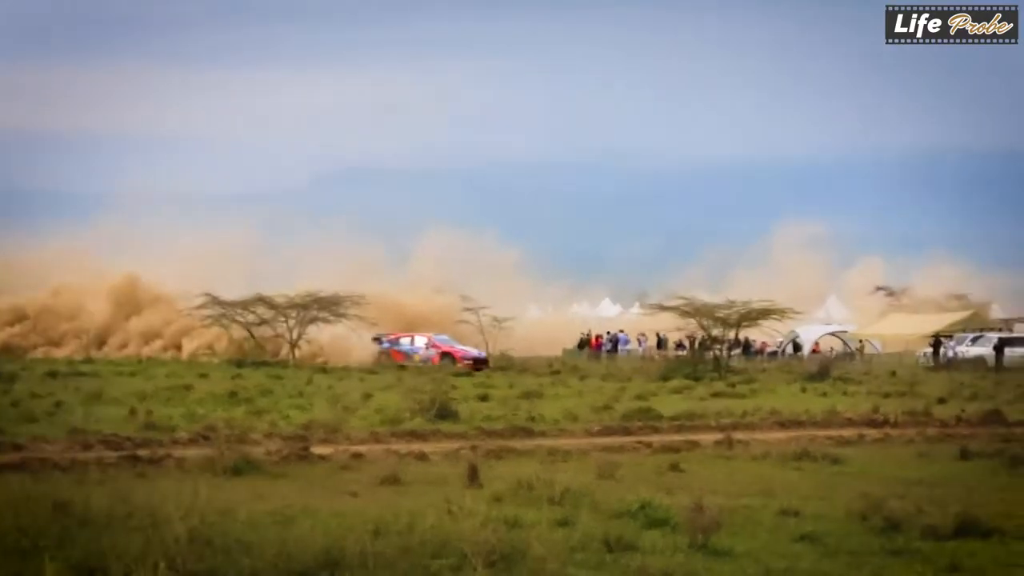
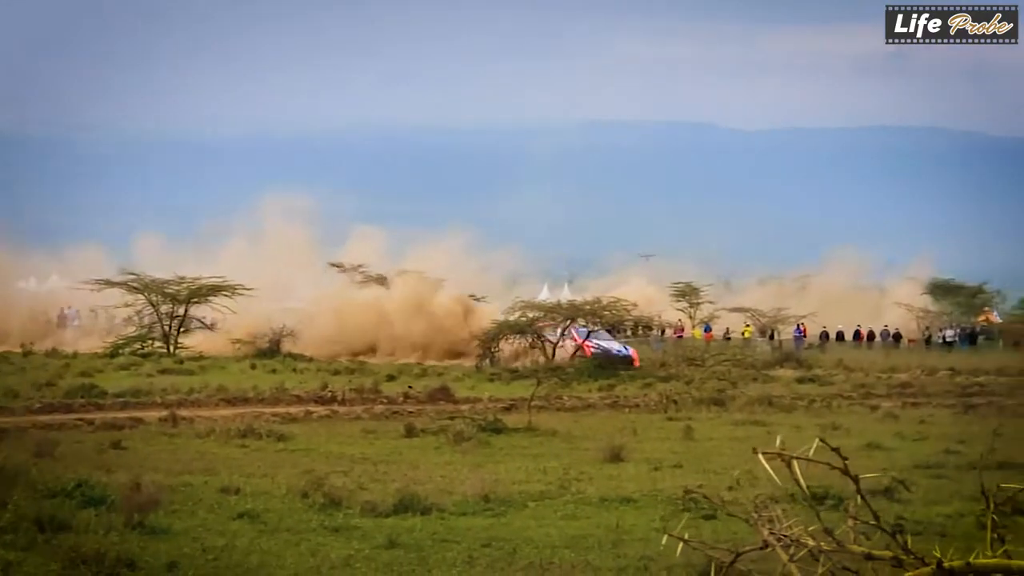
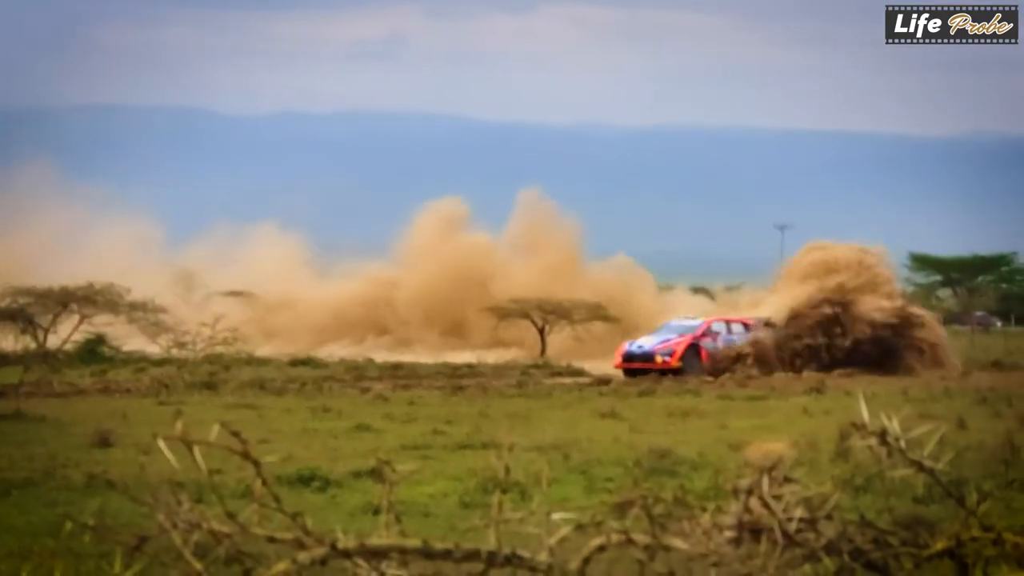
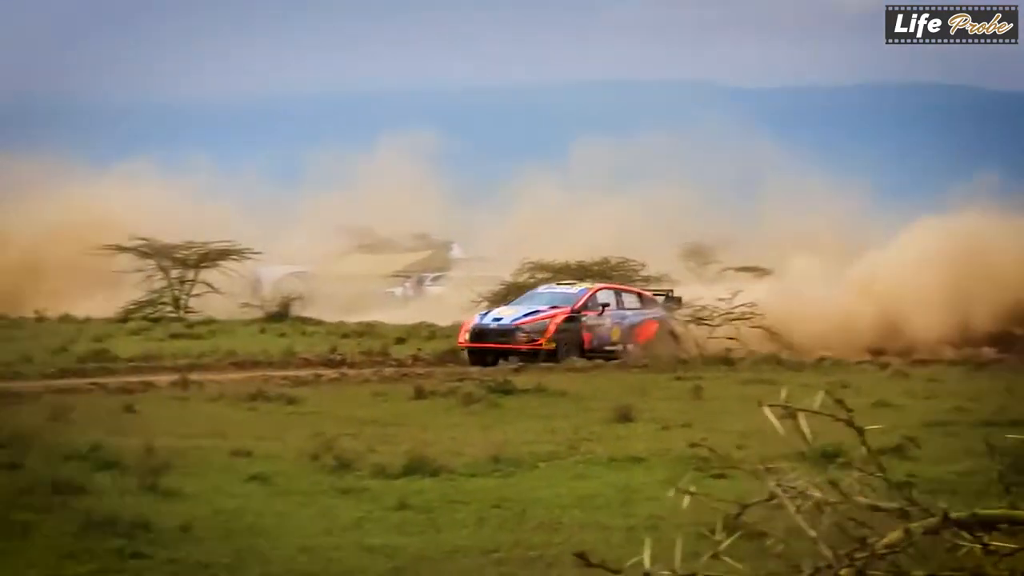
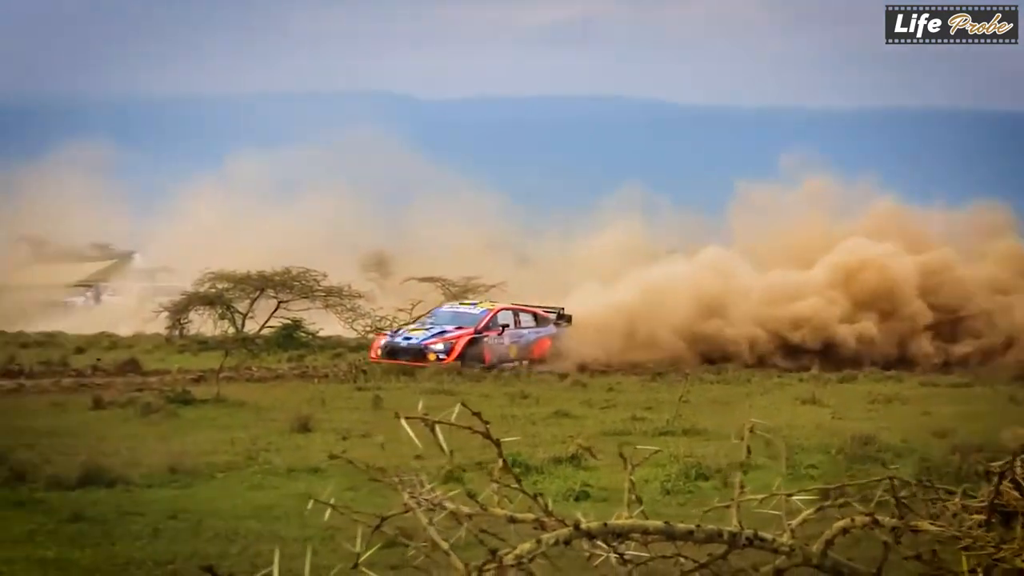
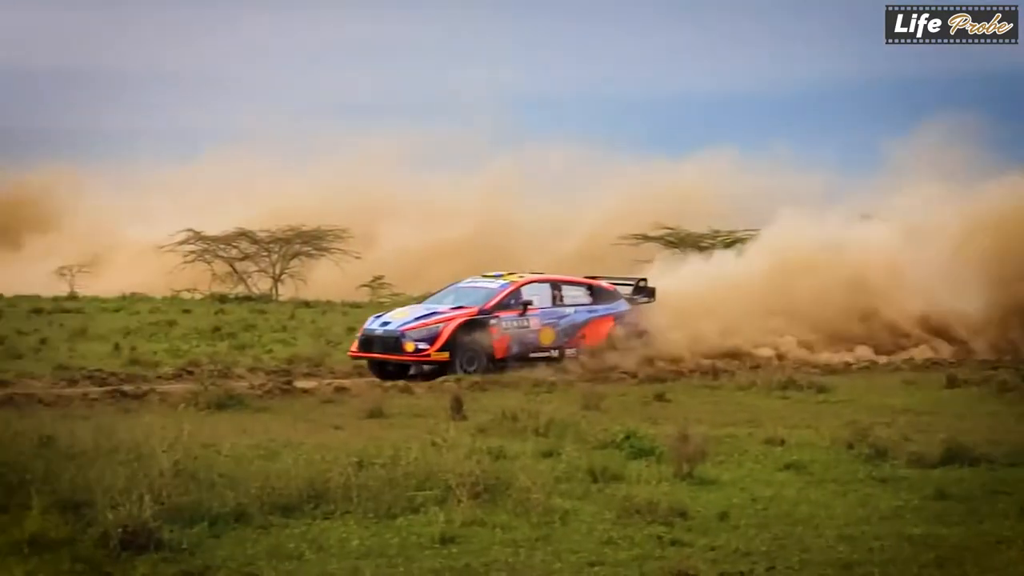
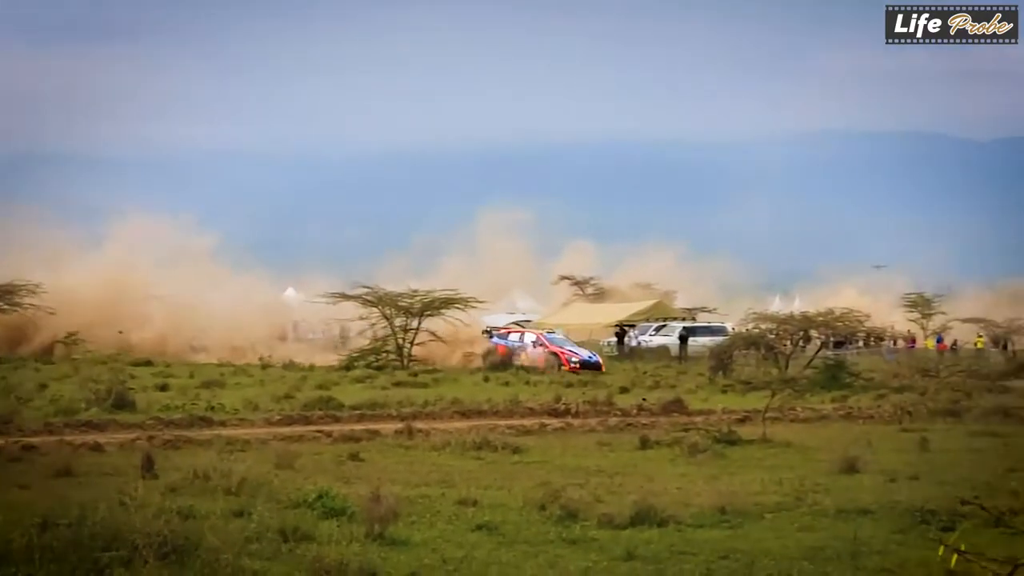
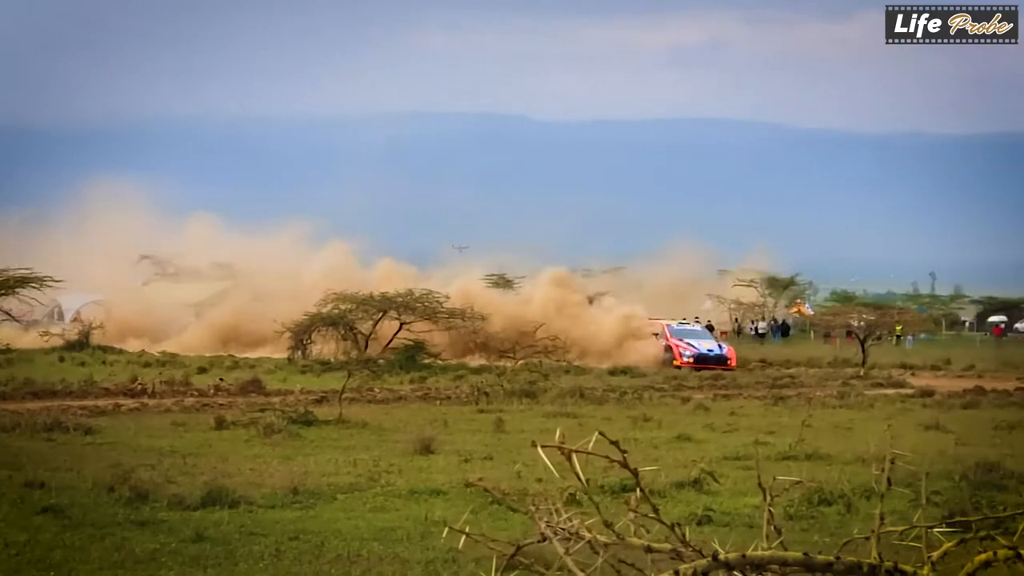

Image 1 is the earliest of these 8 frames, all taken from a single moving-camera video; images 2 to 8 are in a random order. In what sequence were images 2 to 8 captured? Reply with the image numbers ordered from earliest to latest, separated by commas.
7, 2, 8, 3, 5, 4, 6
